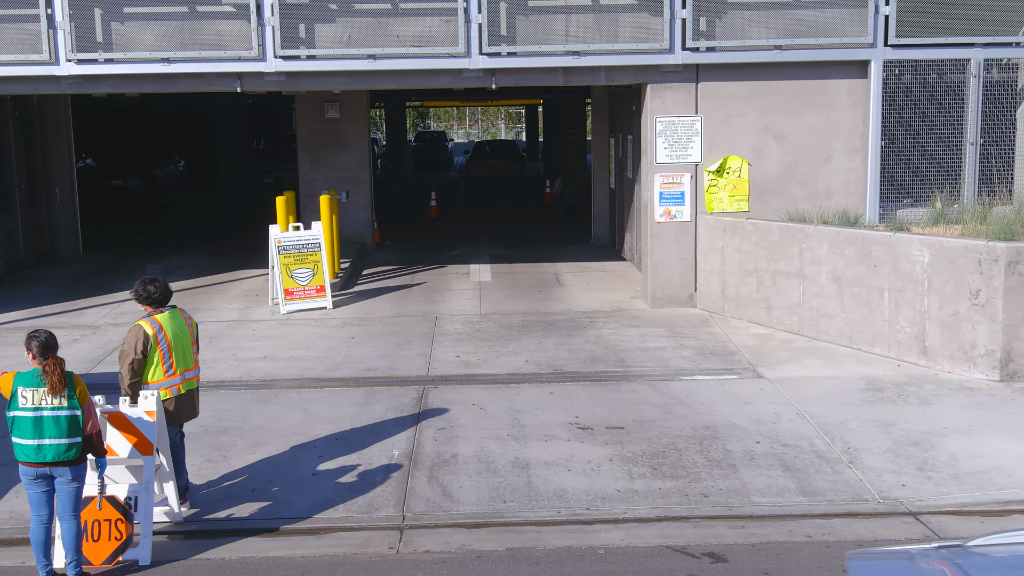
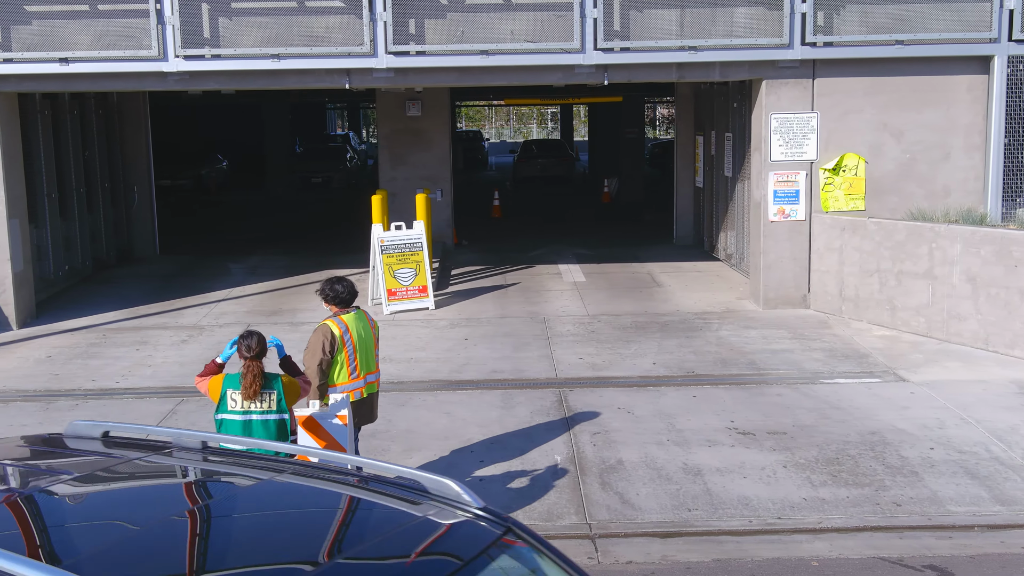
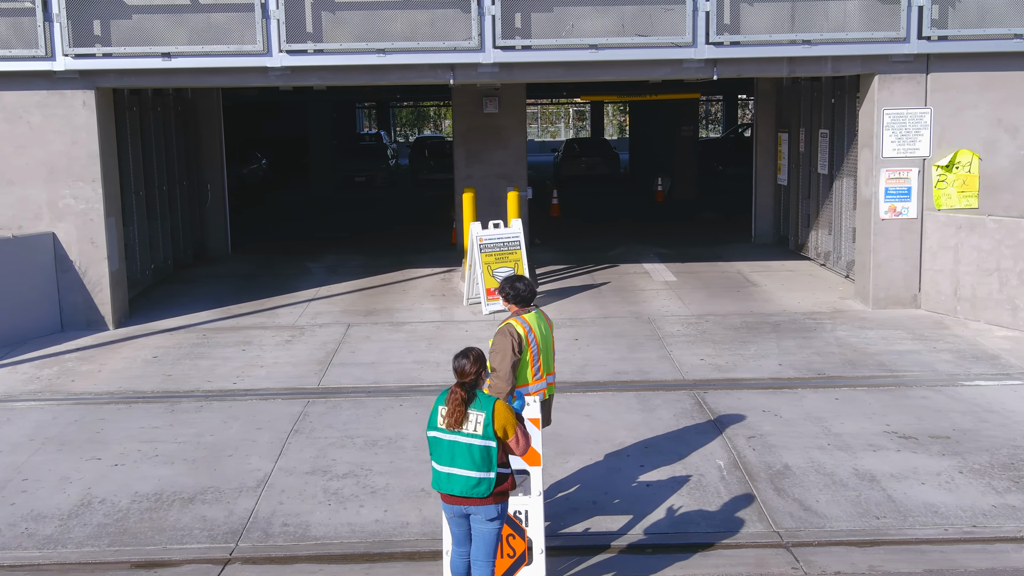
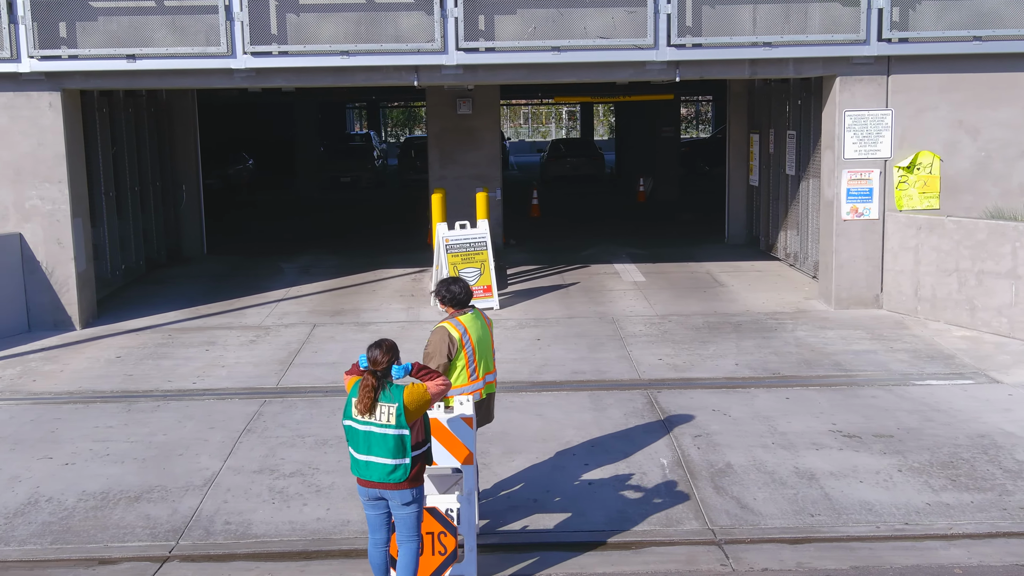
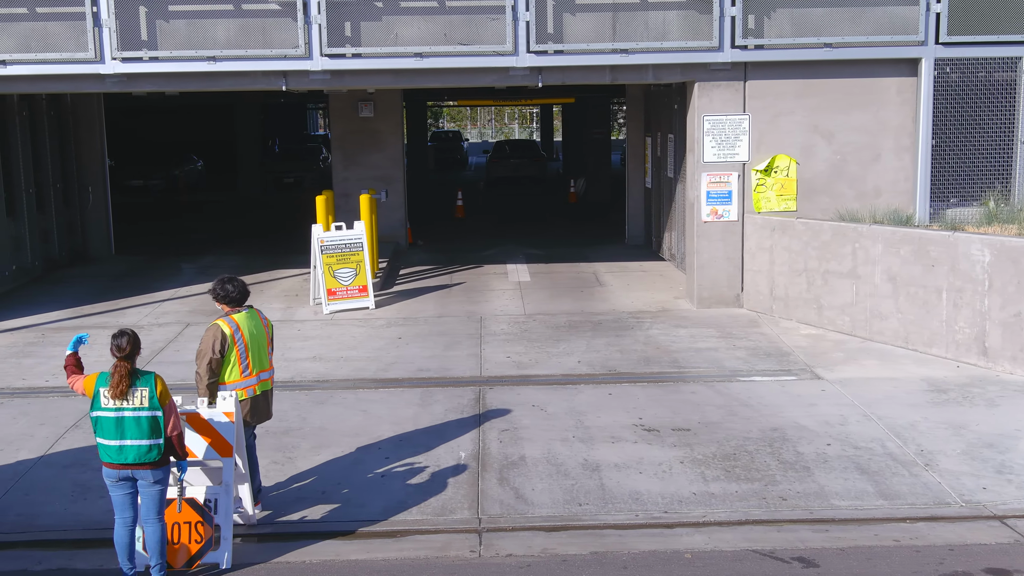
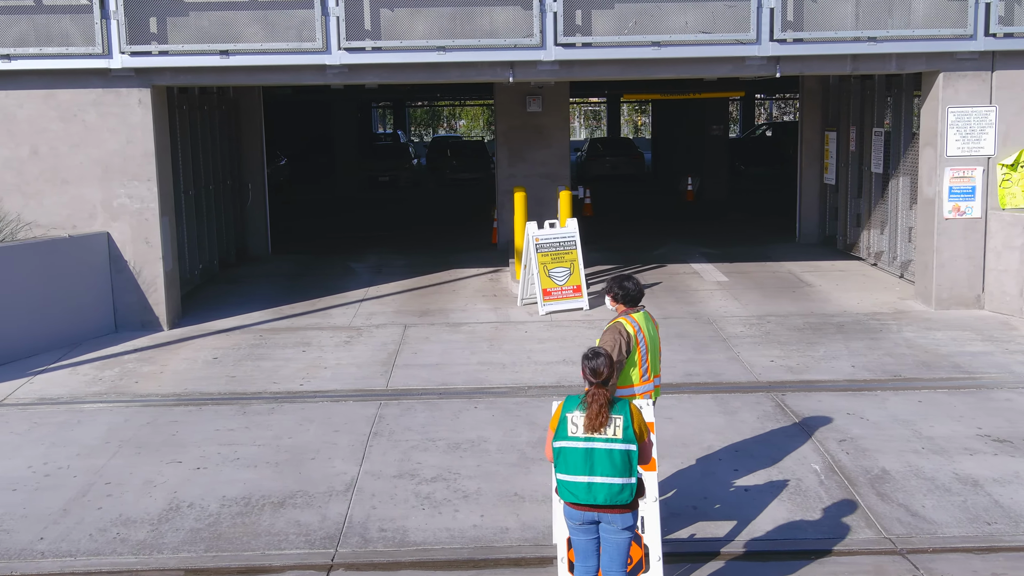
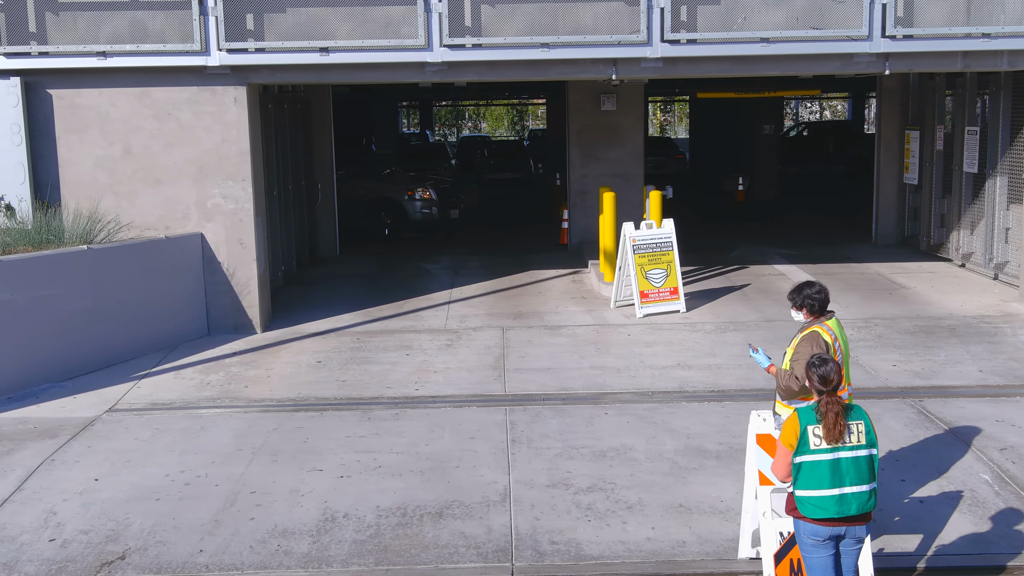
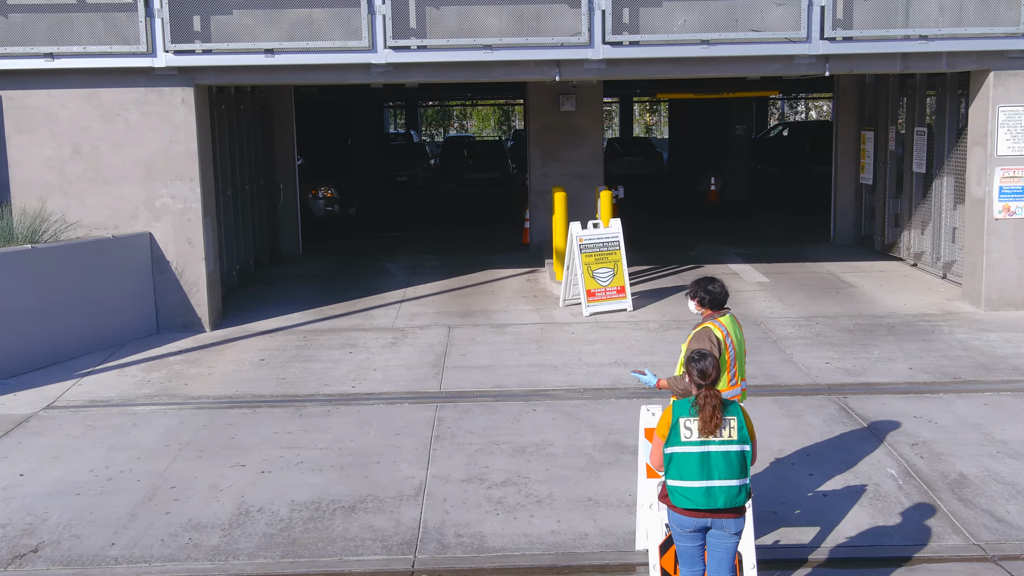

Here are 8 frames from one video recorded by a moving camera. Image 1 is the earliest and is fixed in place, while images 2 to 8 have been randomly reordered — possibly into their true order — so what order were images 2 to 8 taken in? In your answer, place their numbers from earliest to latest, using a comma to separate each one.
5, 2, 4, 3, 6, 8, 7
